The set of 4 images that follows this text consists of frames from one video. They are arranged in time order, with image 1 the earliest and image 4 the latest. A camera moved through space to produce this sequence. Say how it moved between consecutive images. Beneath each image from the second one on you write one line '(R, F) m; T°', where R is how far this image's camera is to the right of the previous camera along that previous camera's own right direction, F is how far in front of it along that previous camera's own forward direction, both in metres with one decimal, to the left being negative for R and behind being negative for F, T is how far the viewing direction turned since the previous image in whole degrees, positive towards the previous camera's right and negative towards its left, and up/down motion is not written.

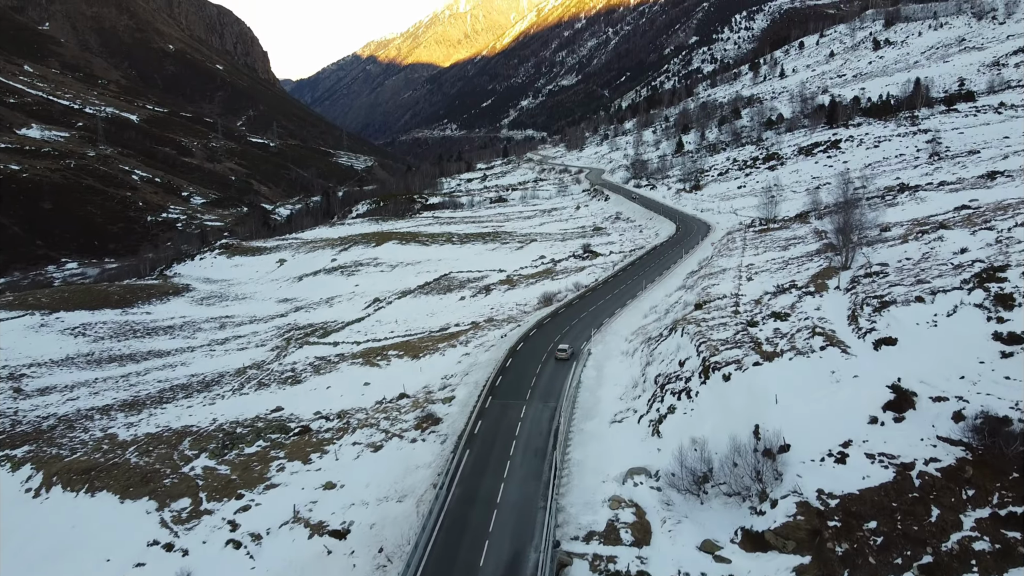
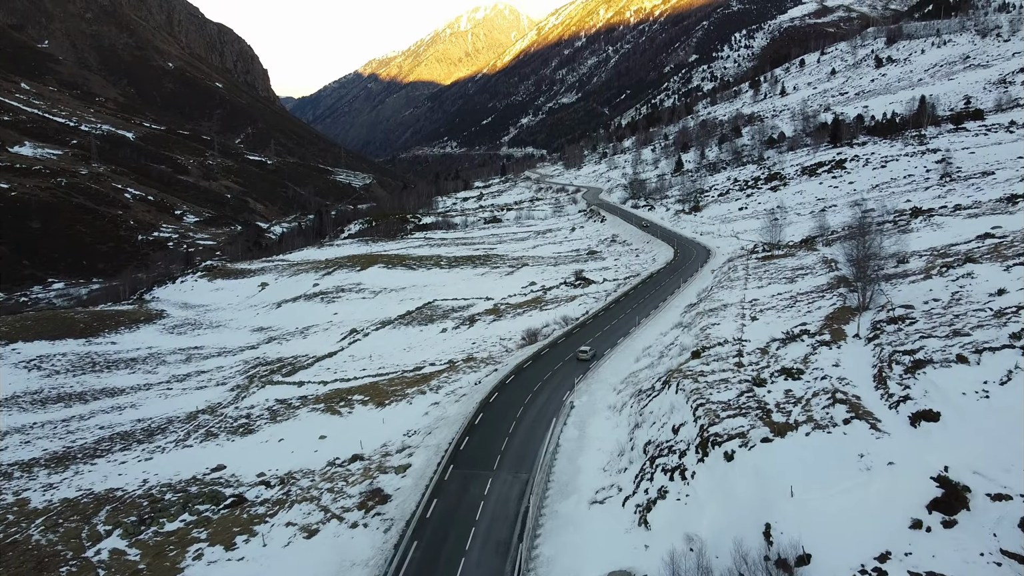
(+1.0, +3.6) m; 0°
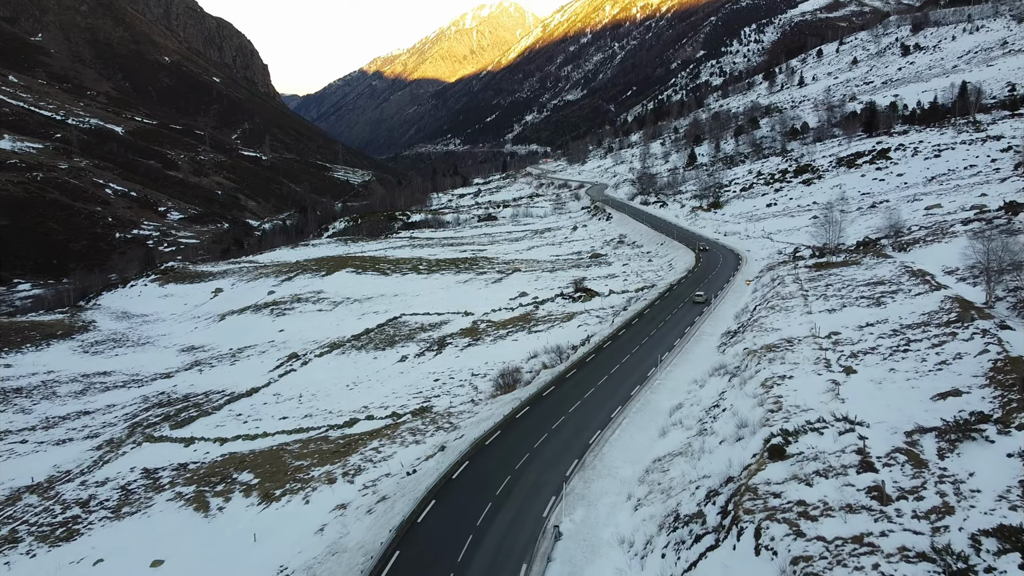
(+1.2, +10.9) m; 0°
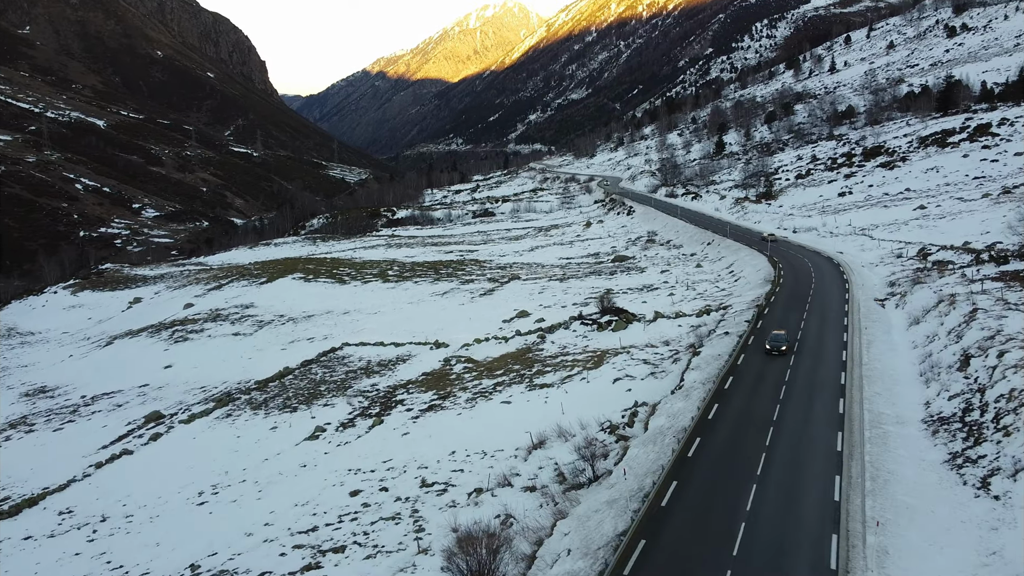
(+0.4, +15.5) m; 0°
